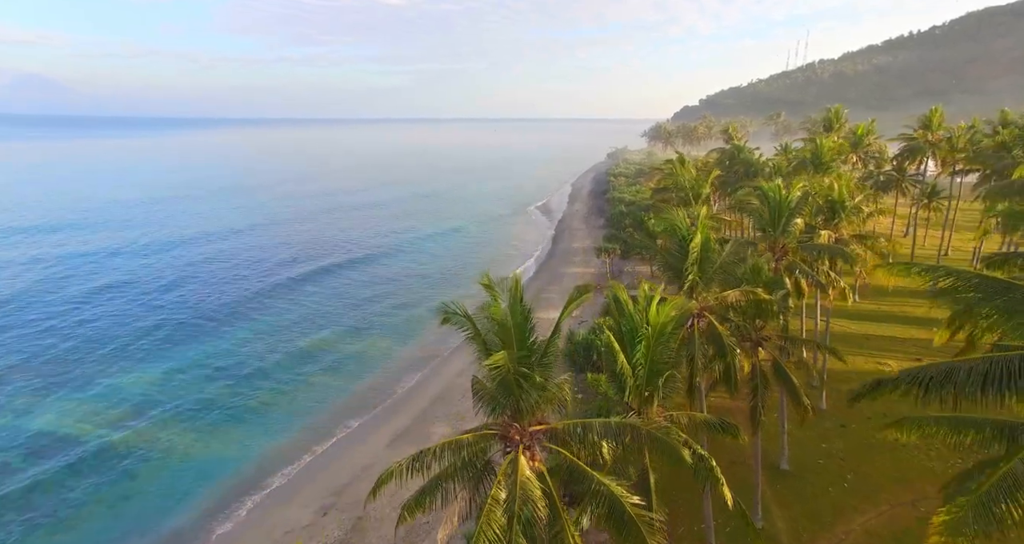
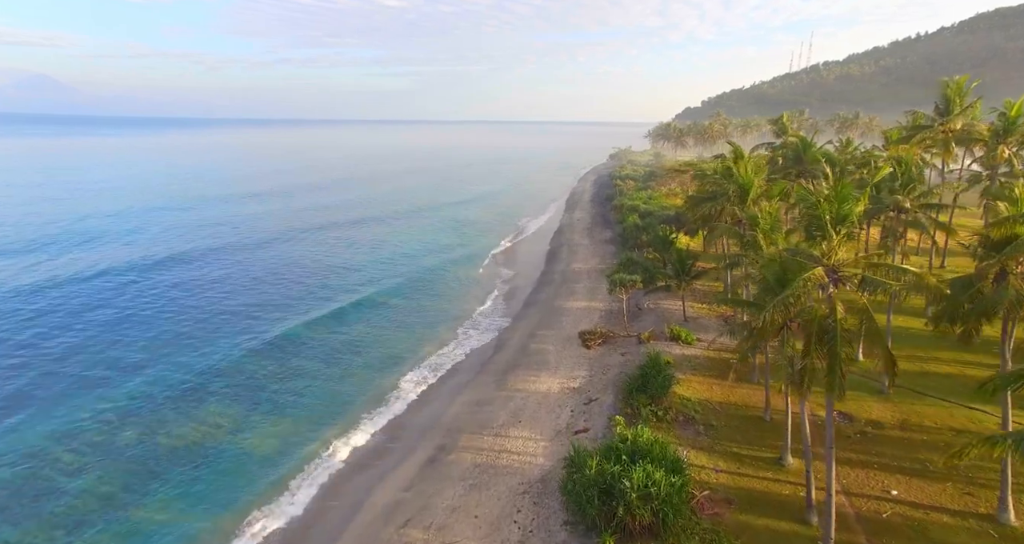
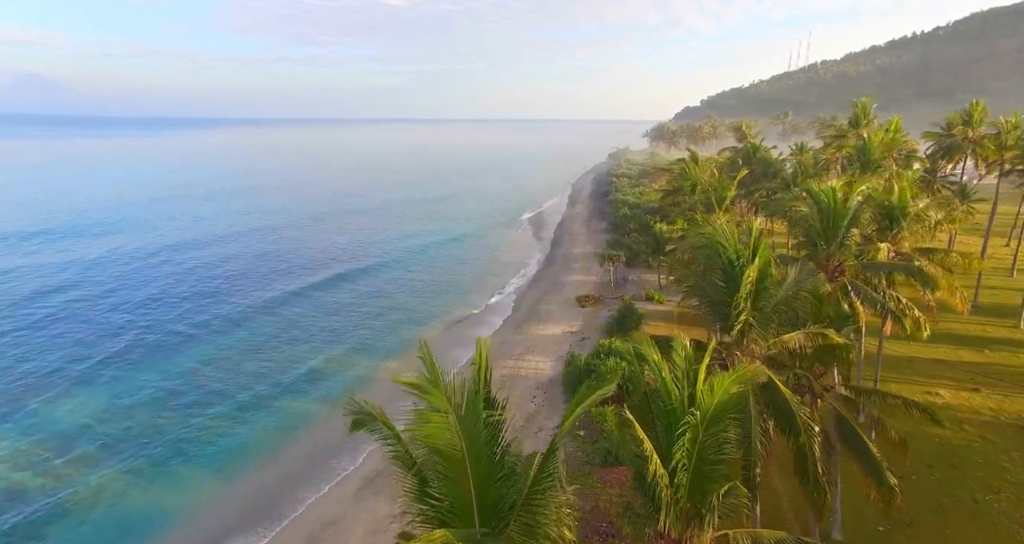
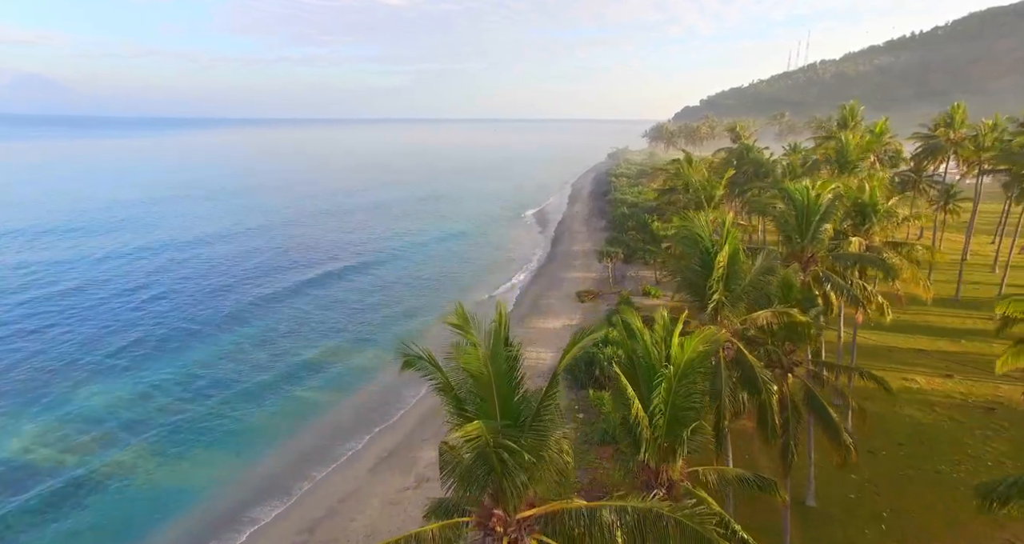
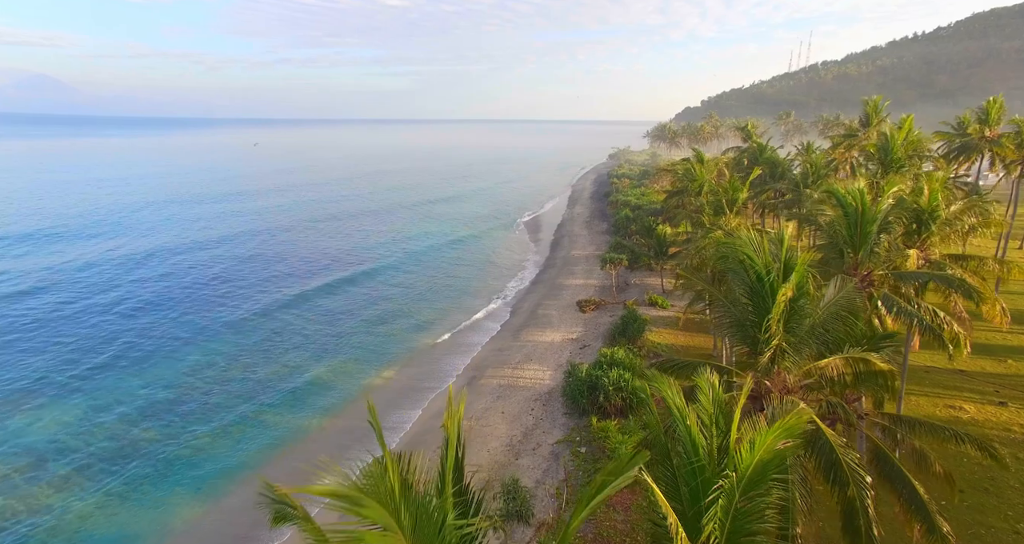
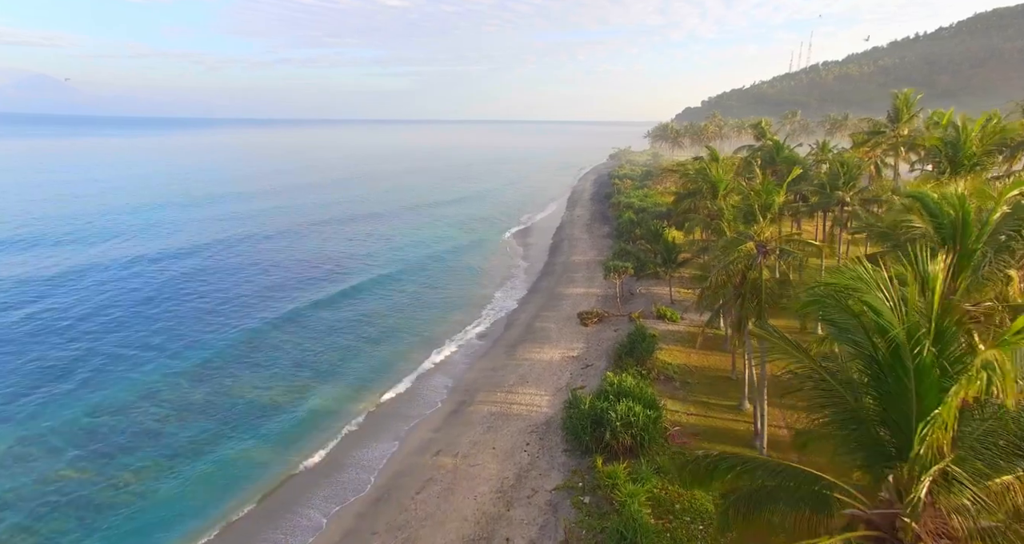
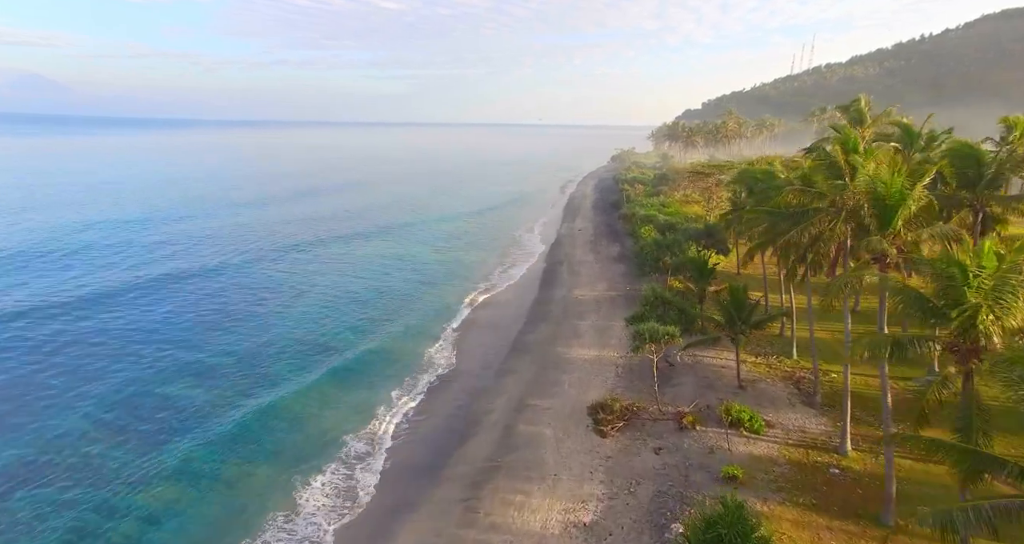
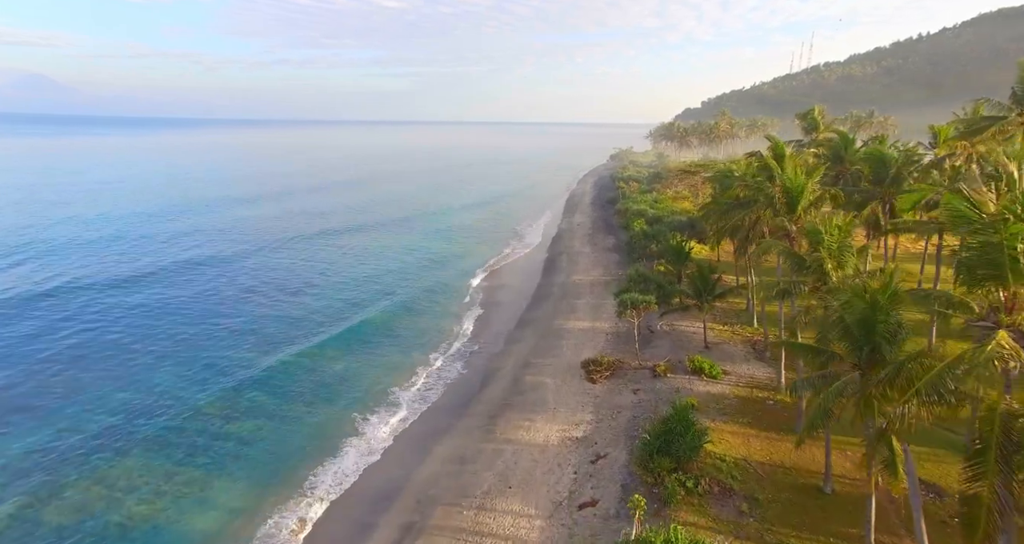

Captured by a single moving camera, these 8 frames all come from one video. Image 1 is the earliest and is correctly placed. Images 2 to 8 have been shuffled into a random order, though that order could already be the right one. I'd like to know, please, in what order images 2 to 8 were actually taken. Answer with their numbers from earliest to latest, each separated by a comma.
4, 3, 5, 6, 2, 8, 7
